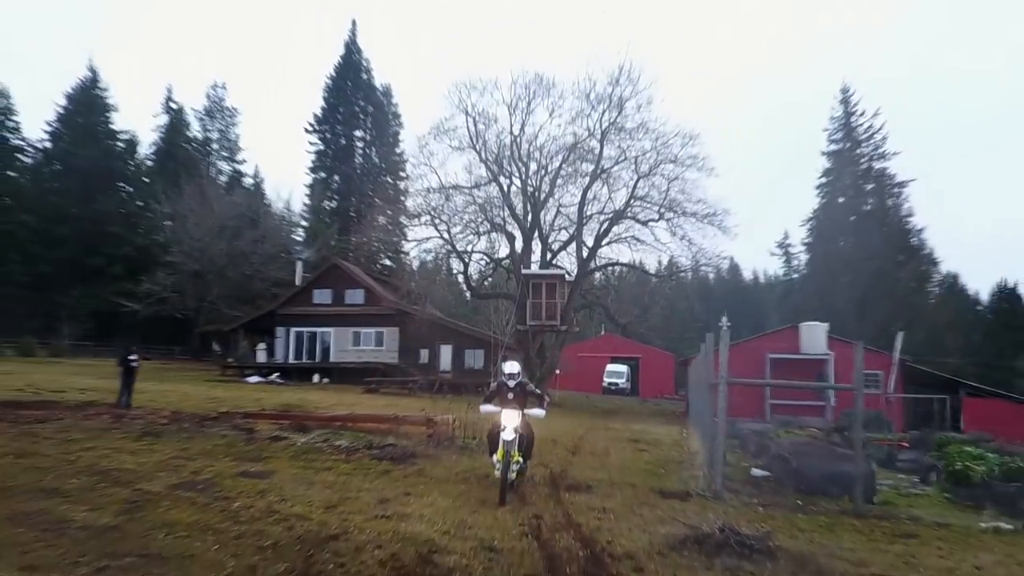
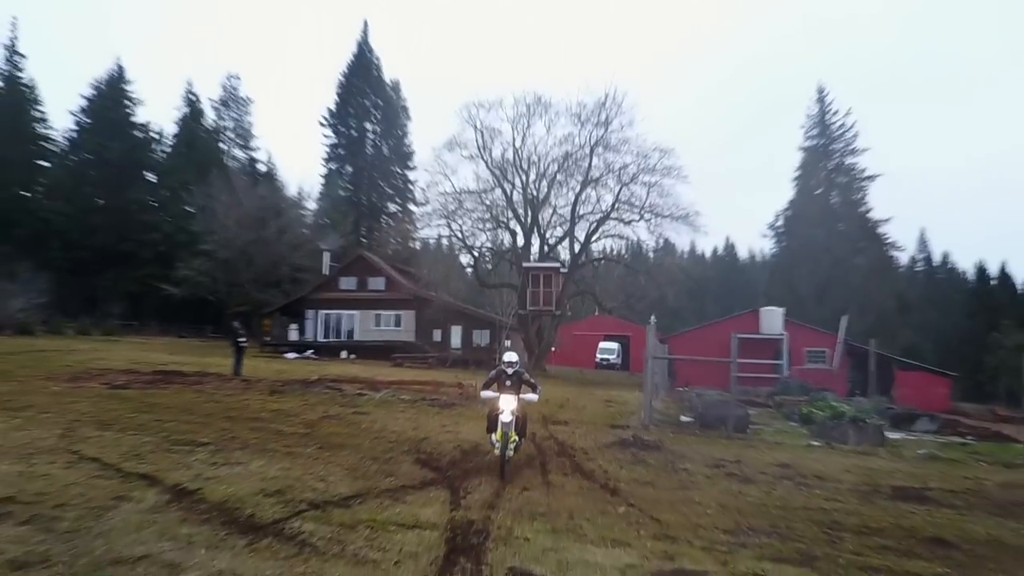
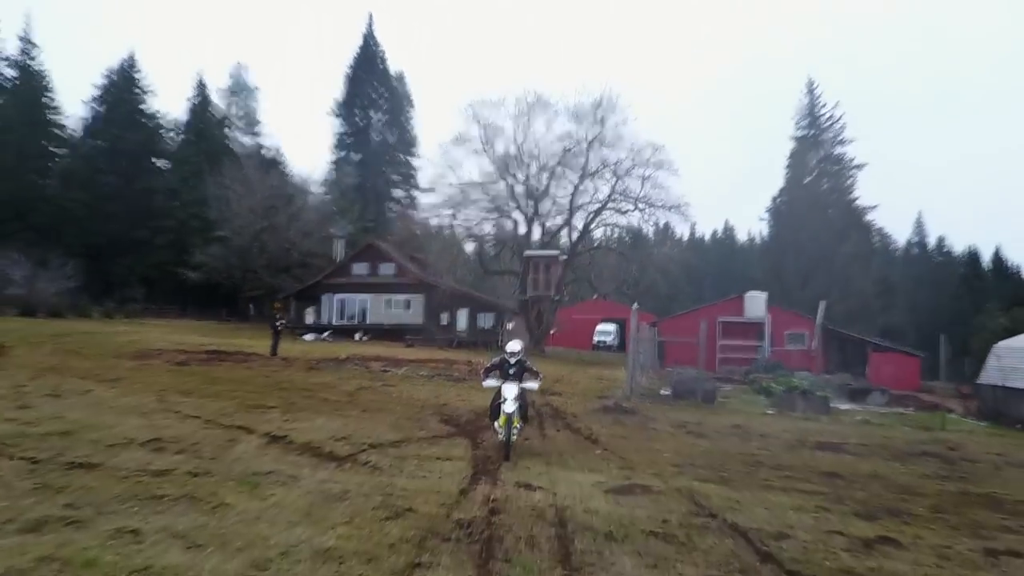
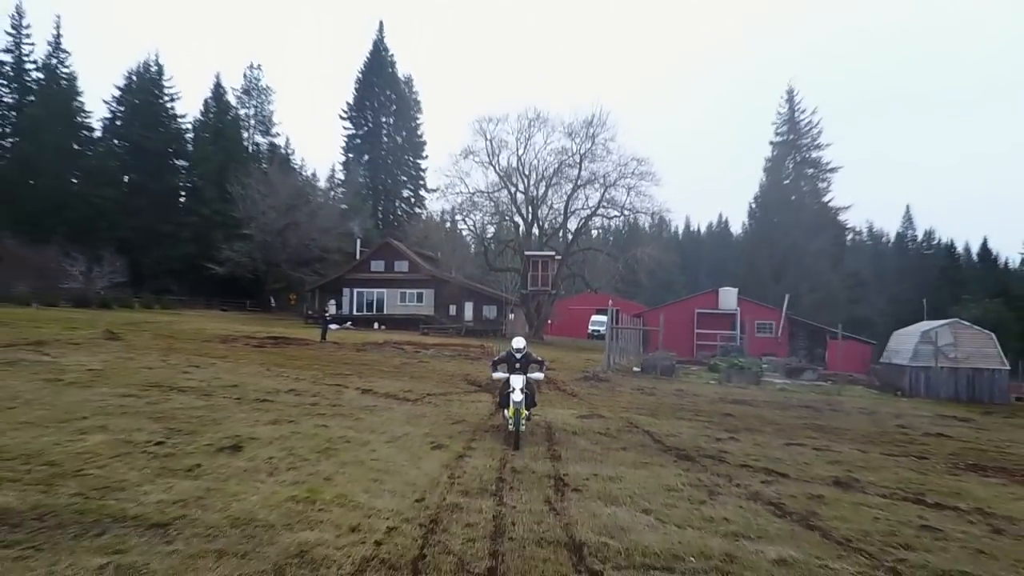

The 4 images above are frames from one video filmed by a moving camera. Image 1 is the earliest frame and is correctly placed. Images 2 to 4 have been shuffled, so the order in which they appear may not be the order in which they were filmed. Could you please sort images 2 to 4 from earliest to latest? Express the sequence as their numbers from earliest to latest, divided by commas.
2, 3, 4
